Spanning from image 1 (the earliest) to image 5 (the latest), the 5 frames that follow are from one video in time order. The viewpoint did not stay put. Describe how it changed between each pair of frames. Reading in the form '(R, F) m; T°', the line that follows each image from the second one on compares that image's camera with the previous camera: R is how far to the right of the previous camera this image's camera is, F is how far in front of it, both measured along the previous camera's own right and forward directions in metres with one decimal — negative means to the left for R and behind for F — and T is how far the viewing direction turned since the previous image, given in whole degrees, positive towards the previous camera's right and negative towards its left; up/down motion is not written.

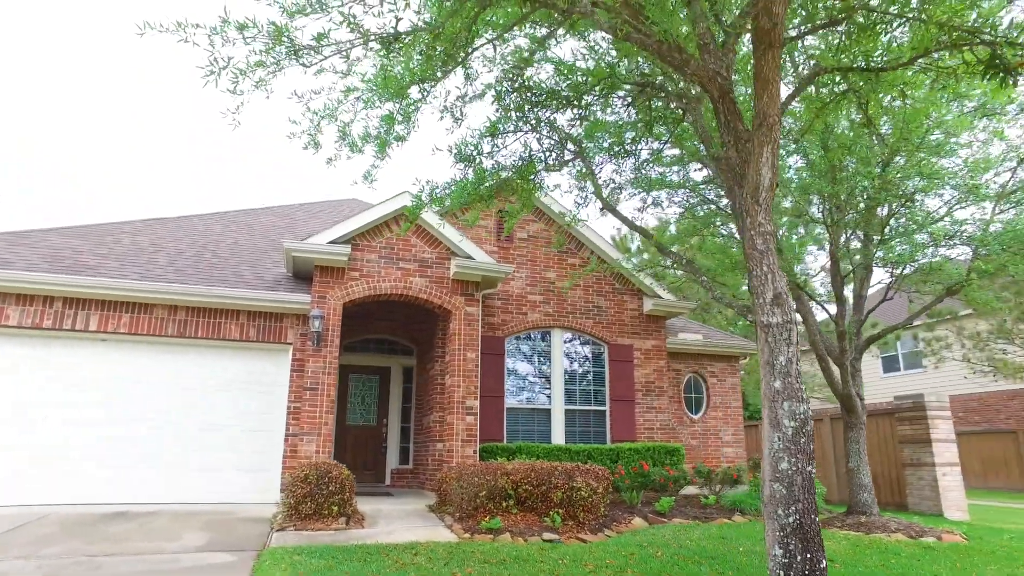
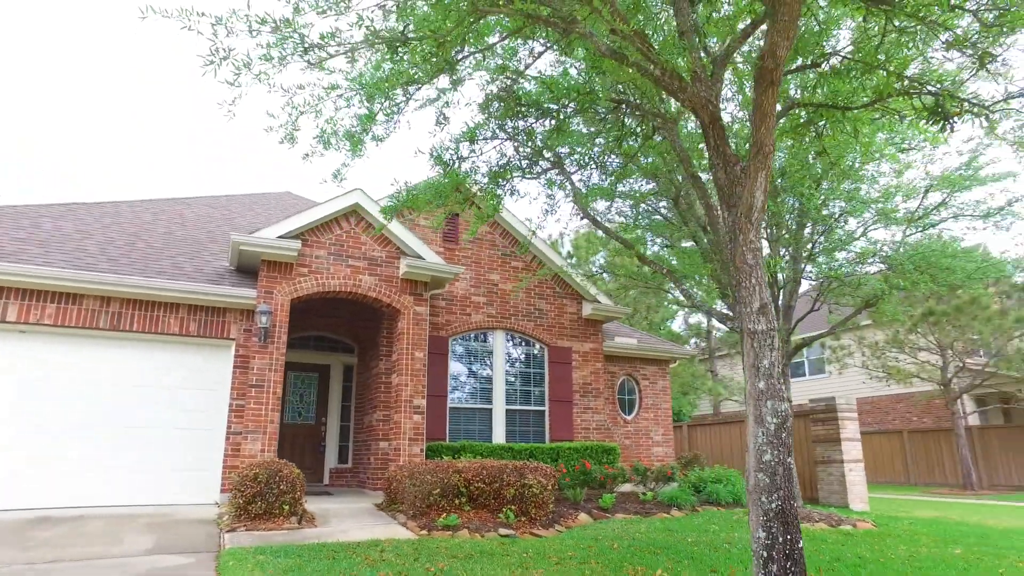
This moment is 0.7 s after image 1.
(-0.5, -0.1) m; +7°
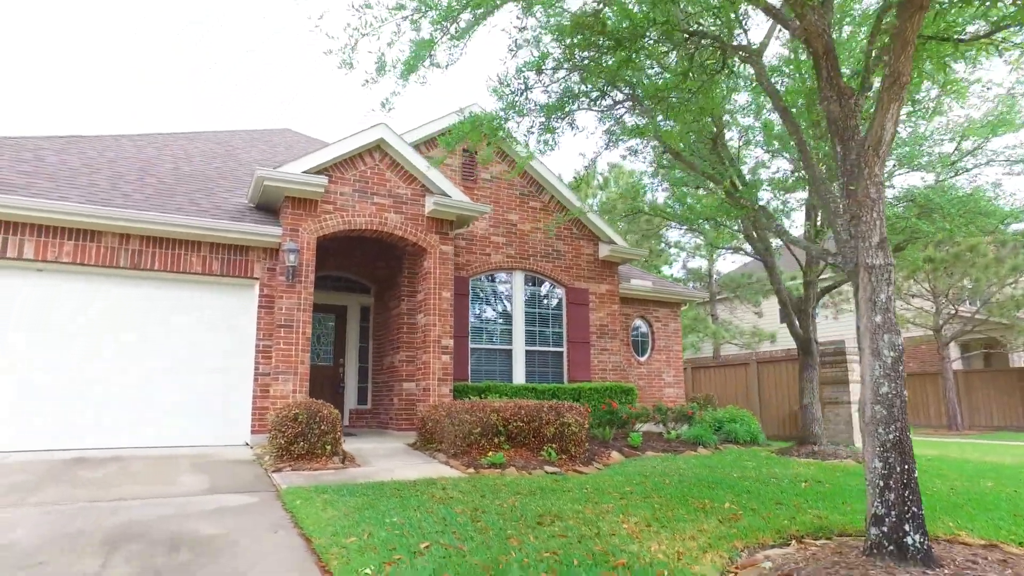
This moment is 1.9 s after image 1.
(-0.8, +0.2) m; +2°
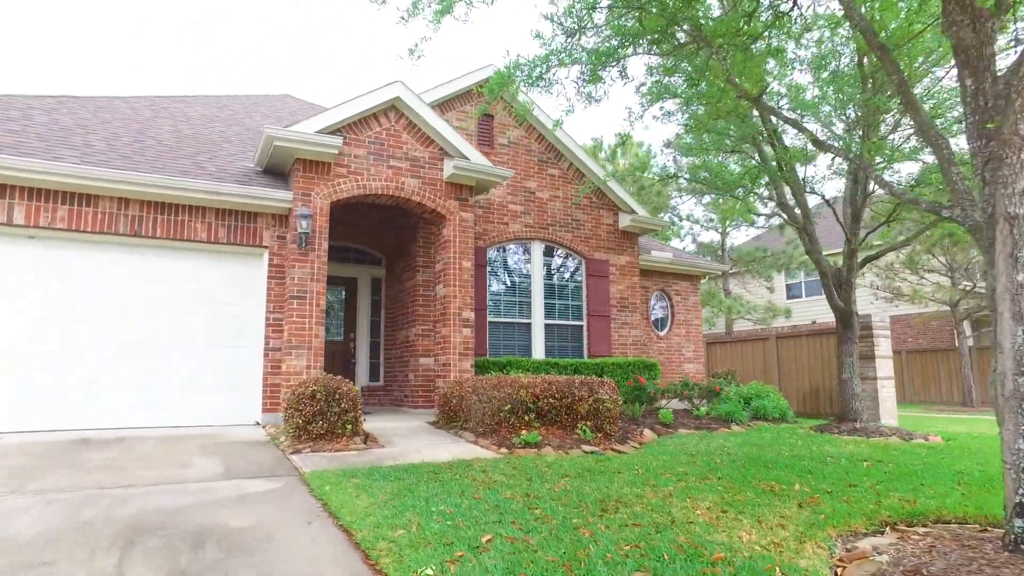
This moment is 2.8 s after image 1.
(-0.4, +0.6) m; +1°
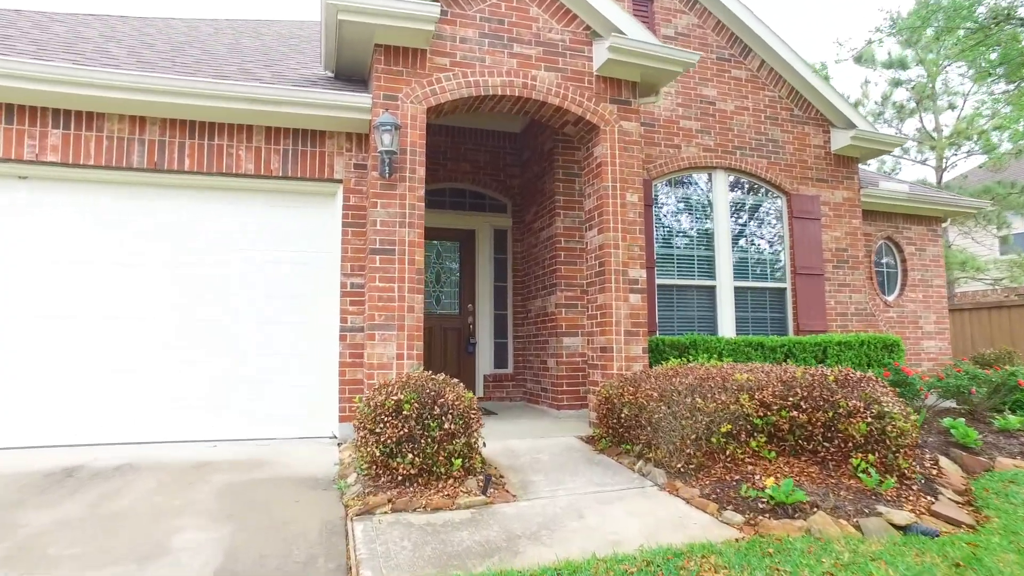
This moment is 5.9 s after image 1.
(-0.6, +3.0) m; -10°
